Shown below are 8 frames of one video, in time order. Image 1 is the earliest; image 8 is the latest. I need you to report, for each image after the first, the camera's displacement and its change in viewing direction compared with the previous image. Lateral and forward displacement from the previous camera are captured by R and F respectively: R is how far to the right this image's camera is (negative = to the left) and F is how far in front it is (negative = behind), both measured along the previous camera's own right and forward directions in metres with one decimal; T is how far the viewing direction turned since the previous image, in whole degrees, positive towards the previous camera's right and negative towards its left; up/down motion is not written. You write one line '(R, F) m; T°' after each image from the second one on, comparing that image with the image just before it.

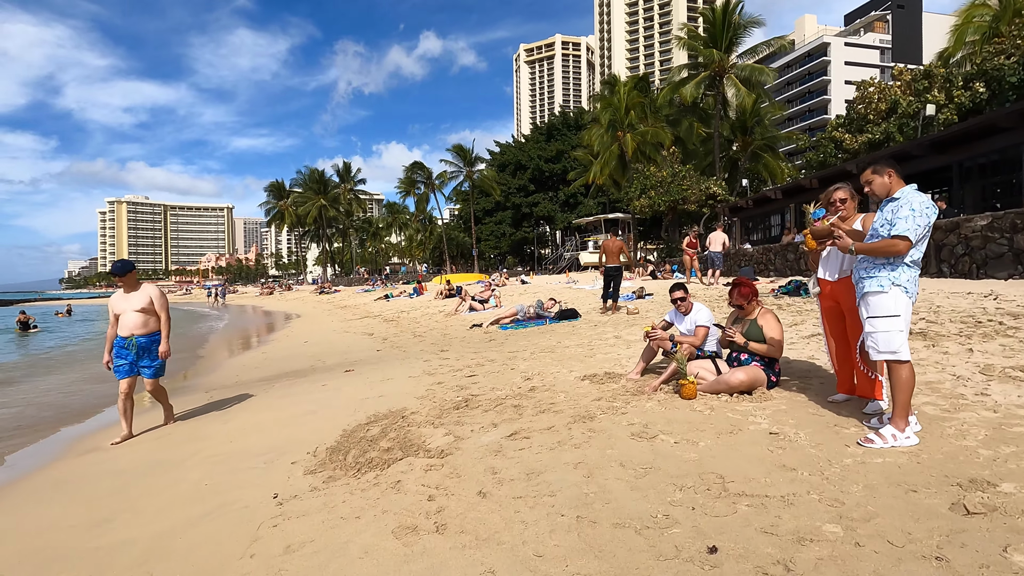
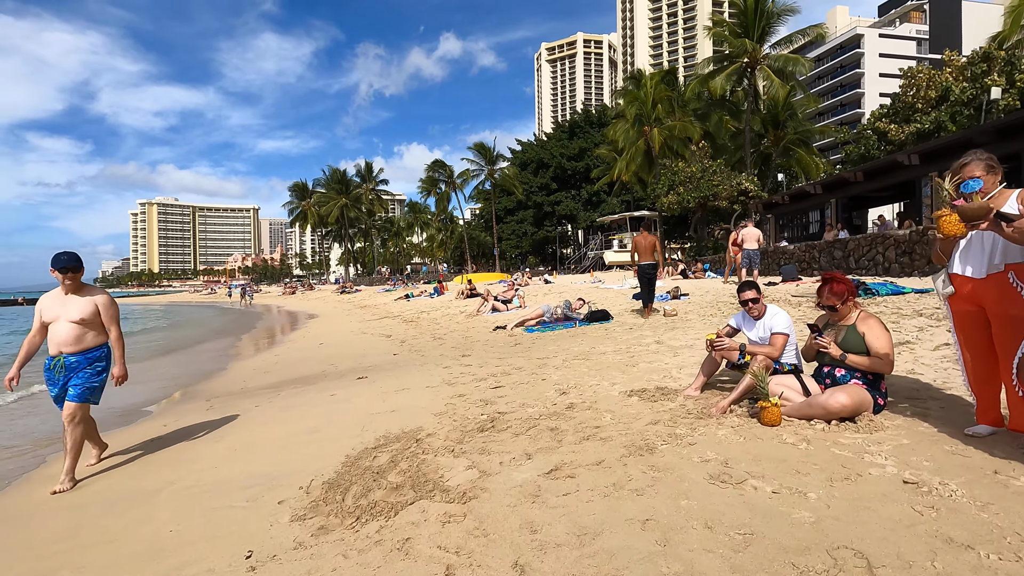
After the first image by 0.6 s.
(-0.1, +0.8) m; -2°
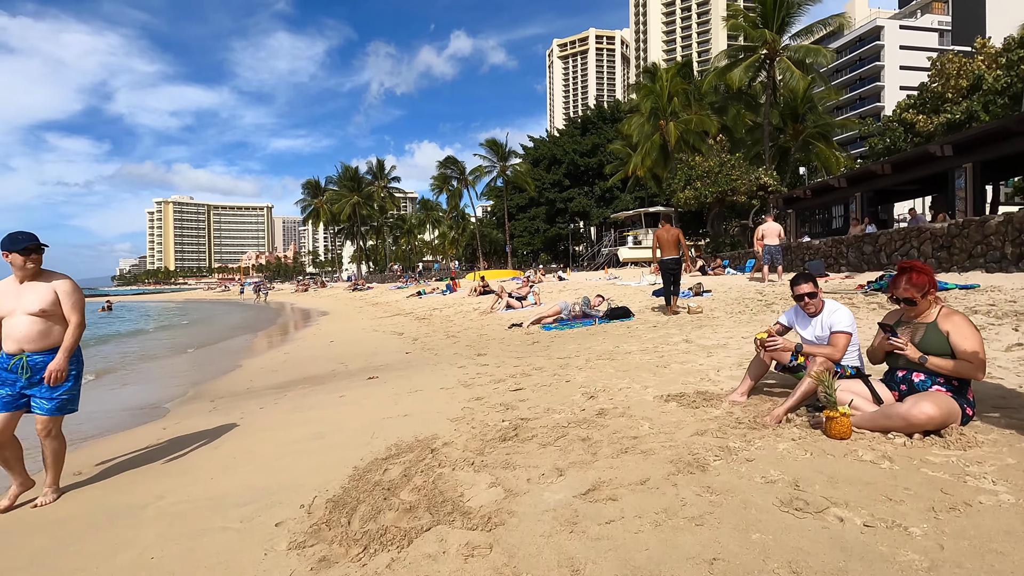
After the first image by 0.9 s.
(-0.1, +0.4) m; -1°
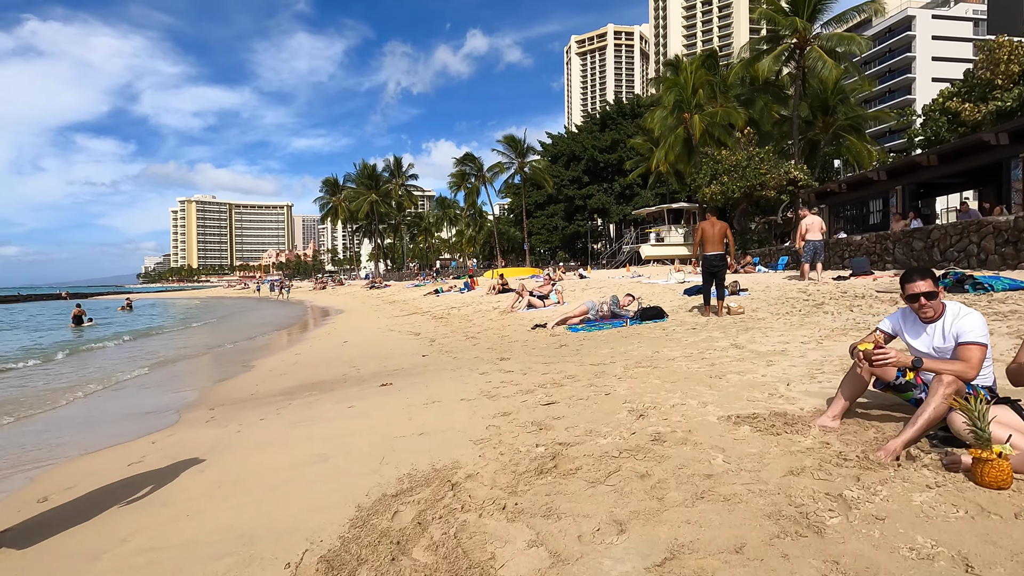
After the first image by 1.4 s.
(-0.1, +0.7) m; -2°
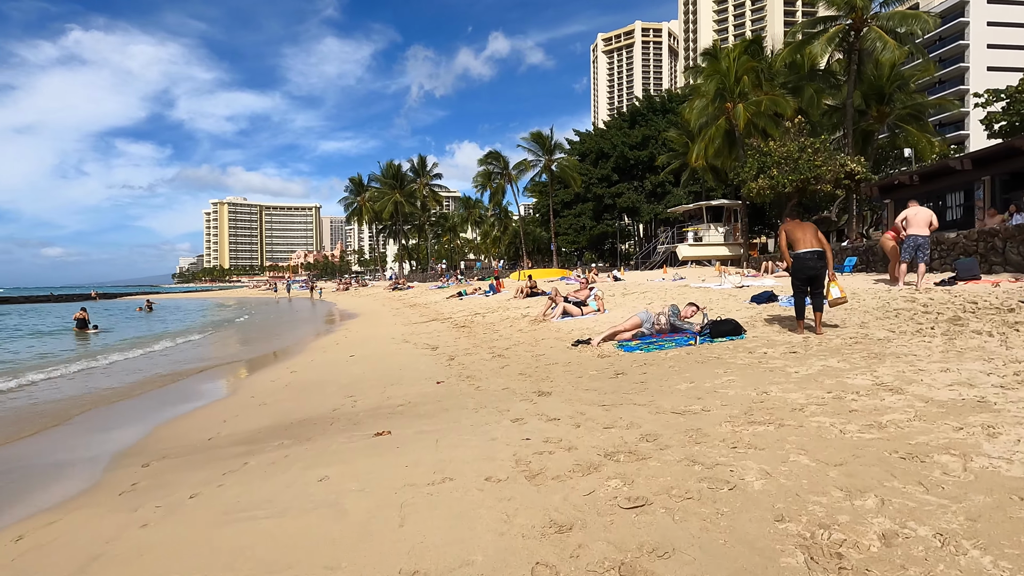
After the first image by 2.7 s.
(-0.2, +1.7) m; -3°
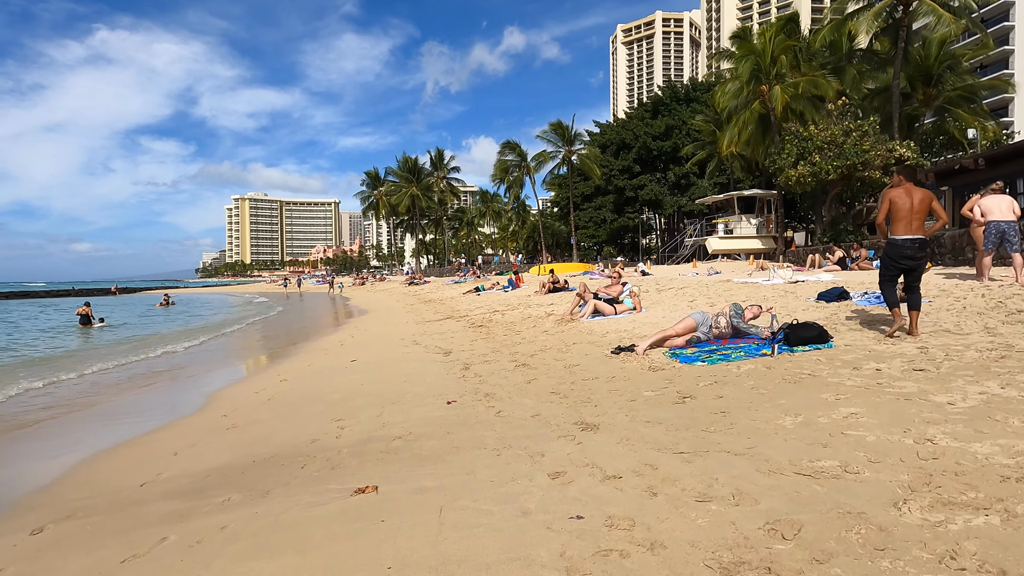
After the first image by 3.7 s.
(-0.1, +1.3) m; -2°
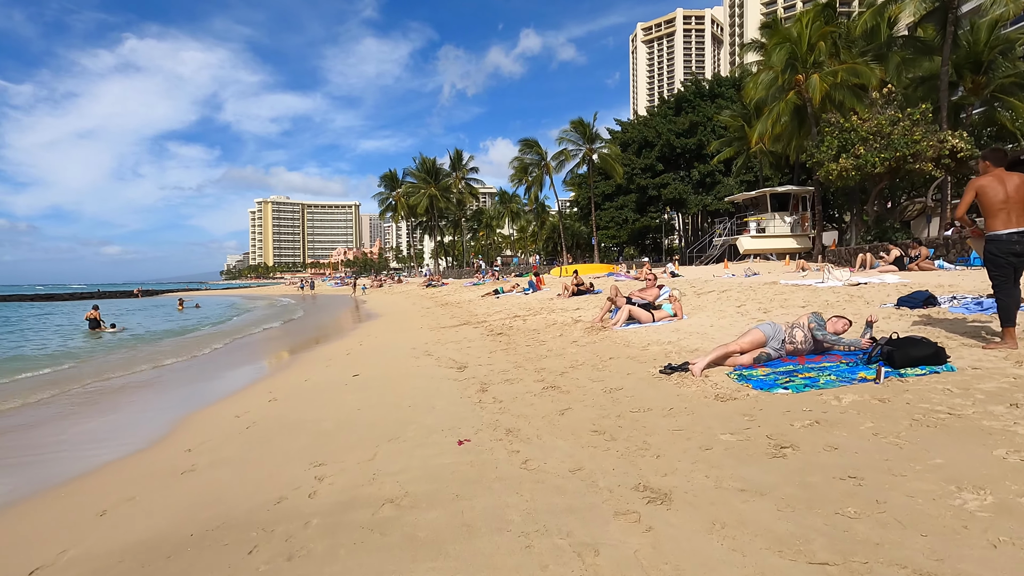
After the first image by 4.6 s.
(-0.1, +1.1) m; -2°
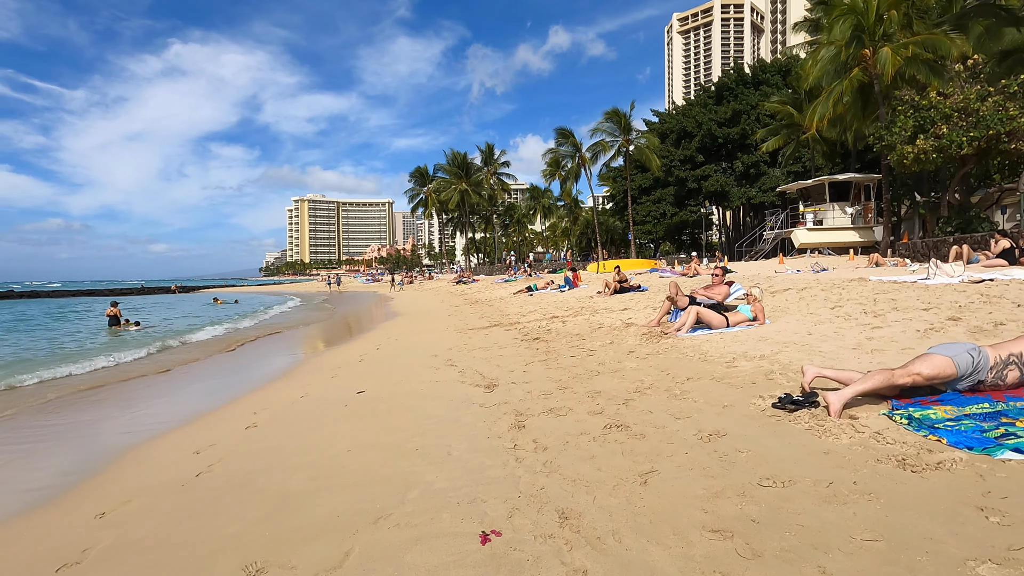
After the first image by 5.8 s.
(-0.1, +1.6) m; -3°
